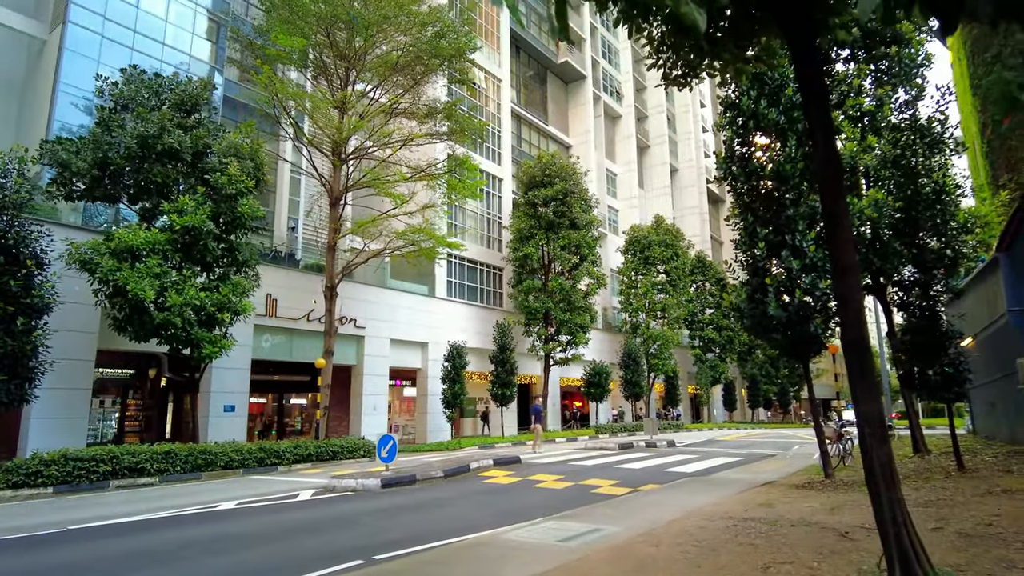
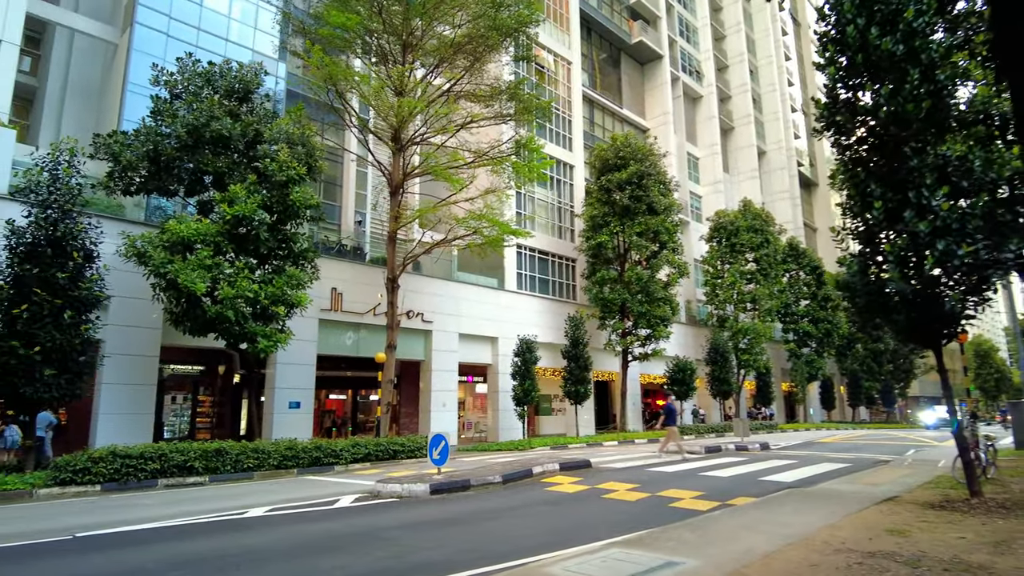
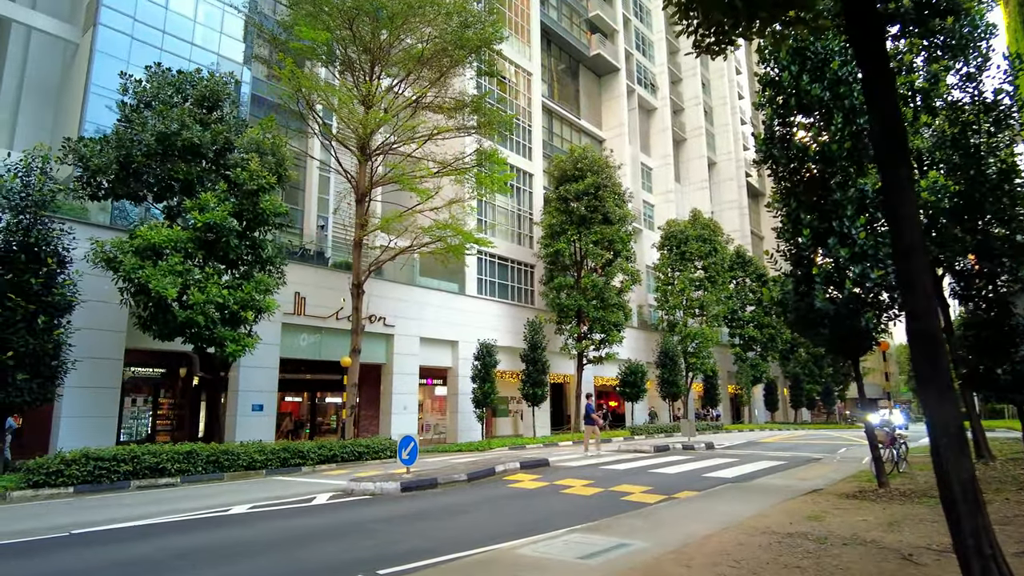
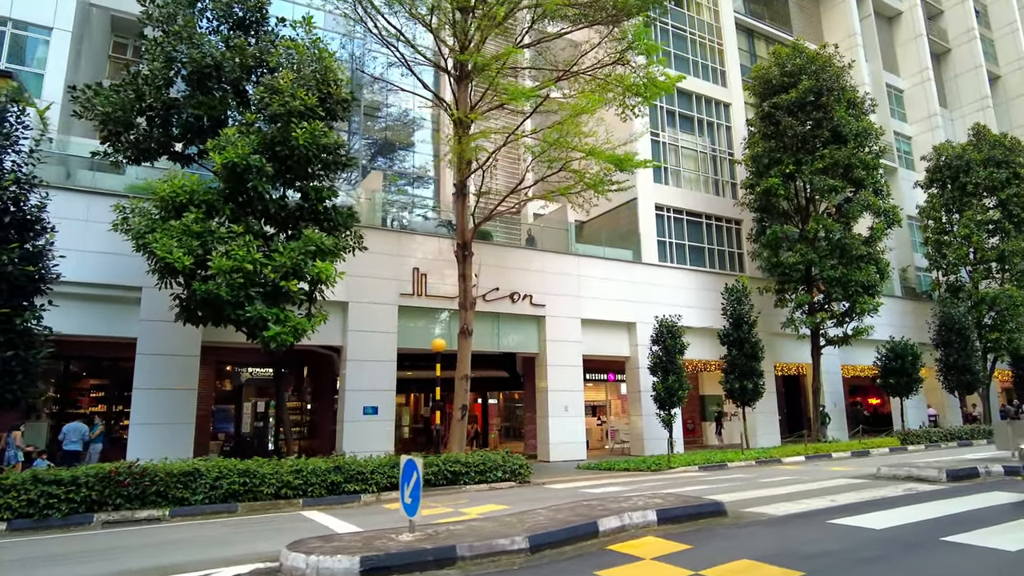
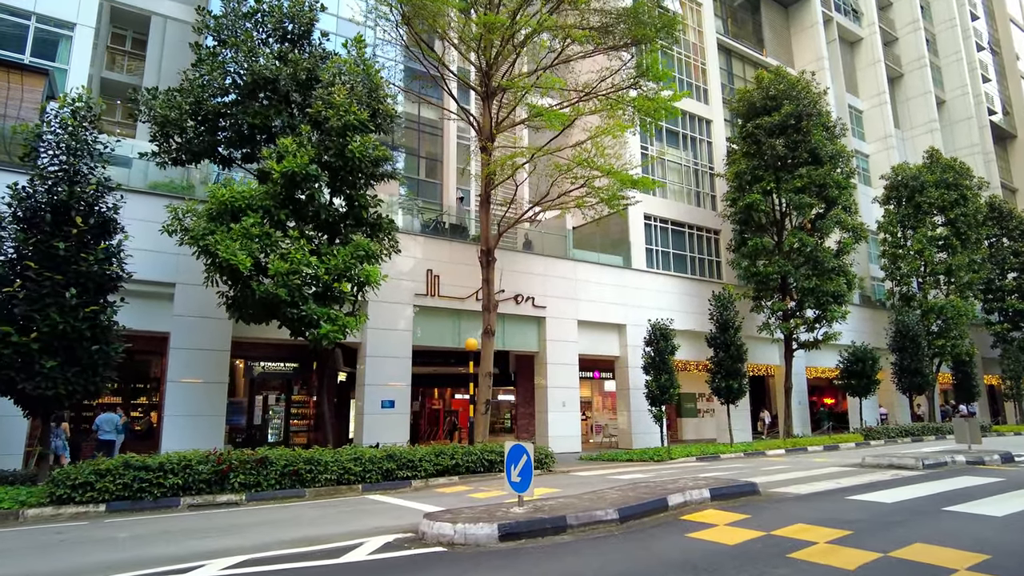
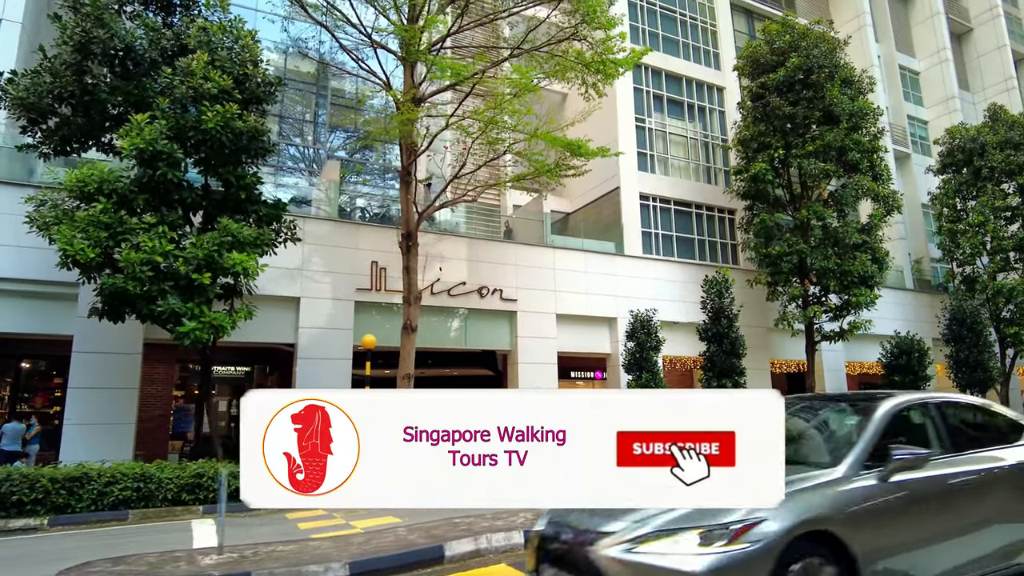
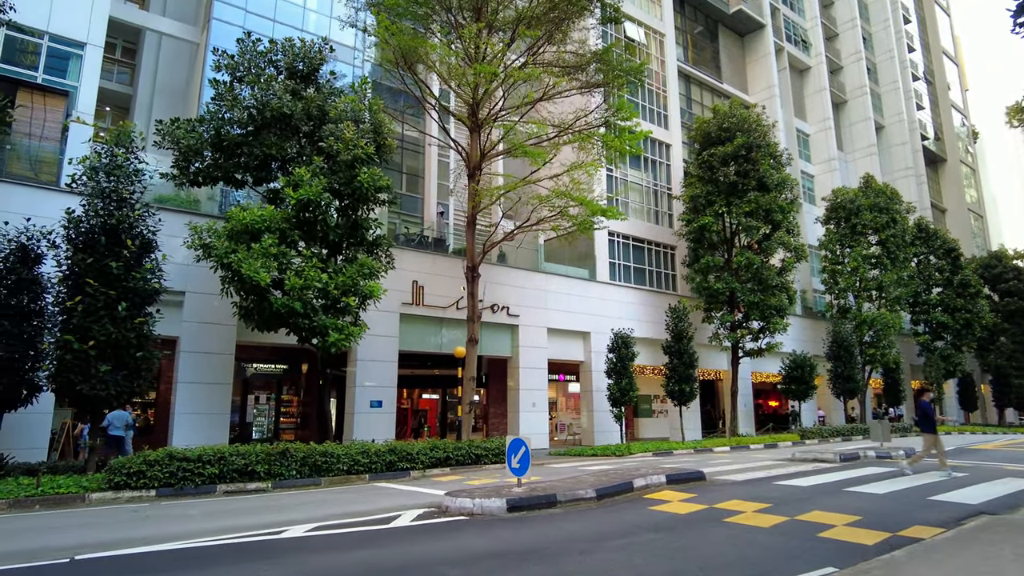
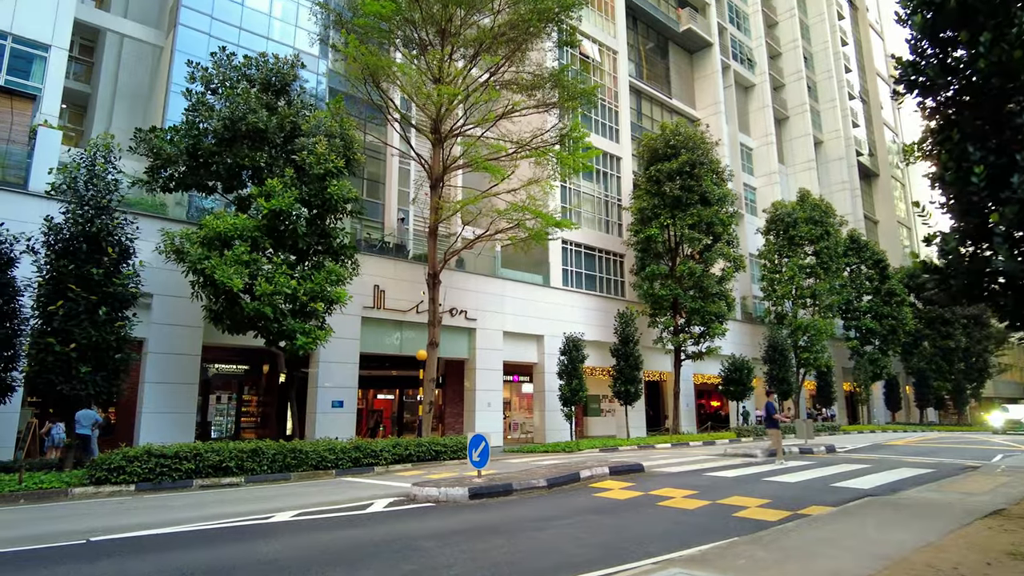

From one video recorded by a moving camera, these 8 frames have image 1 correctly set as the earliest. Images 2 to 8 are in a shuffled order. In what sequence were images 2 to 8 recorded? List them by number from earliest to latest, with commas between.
3, 2, 8, 7, 5, 4, 6
